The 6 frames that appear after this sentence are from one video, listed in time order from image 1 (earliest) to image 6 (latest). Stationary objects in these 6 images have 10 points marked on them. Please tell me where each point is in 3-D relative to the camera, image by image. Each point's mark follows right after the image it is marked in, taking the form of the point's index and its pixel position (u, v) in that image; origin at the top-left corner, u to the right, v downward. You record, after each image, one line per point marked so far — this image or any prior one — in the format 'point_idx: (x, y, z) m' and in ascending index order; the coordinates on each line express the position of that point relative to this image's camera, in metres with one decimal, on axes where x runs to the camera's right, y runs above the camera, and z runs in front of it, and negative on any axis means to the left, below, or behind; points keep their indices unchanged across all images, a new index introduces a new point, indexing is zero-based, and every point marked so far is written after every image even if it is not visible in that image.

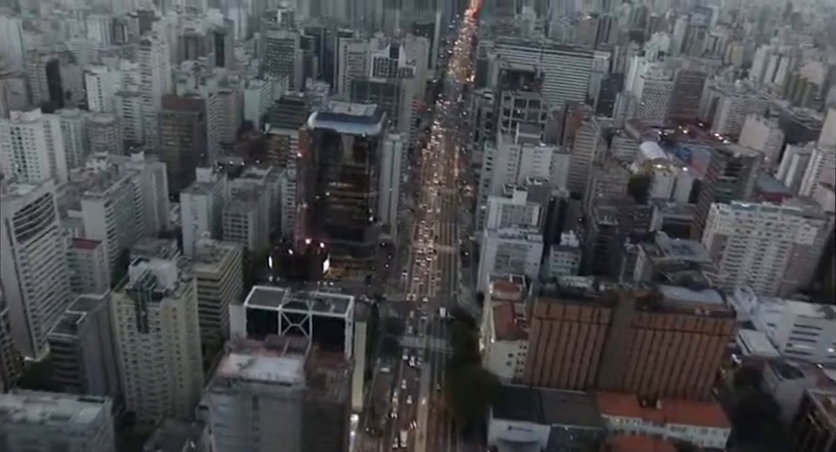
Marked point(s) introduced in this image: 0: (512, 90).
0: (+2.8, +4.0, +18.3) m
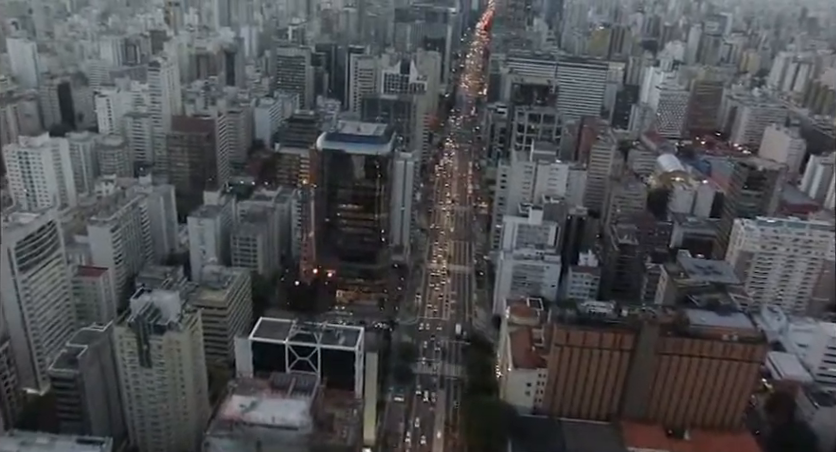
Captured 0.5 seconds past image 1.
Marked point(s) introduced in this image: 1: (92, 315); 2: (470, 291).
0: (+3.1, +3.5, +18.0) m
1: (-5.3, -1.4, +10.0) m
2: (+1.0, -1.3, +12.2) m
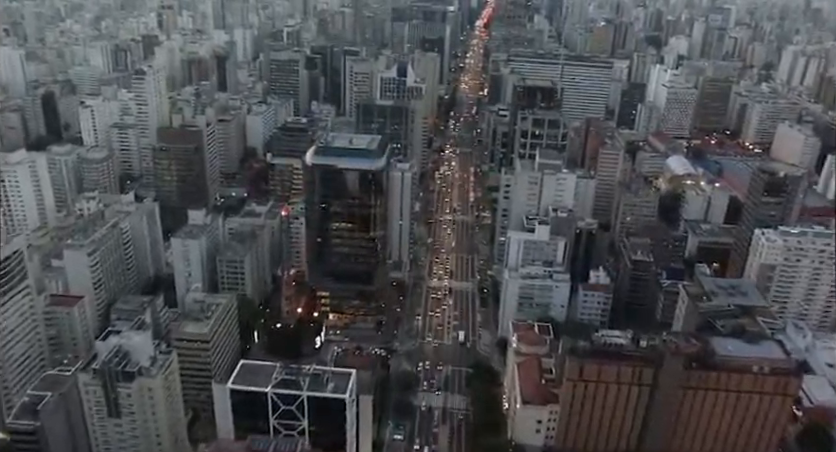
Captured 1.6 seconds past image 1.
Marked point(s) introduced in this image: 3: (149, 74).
0: (+3.1, +3.3, +17.2) m
1: (-5.3, -1.8, +9.3) m
2: (+1.0, -1.6, +11.5) m
3: (-7.7, +4.4, +17.8) m
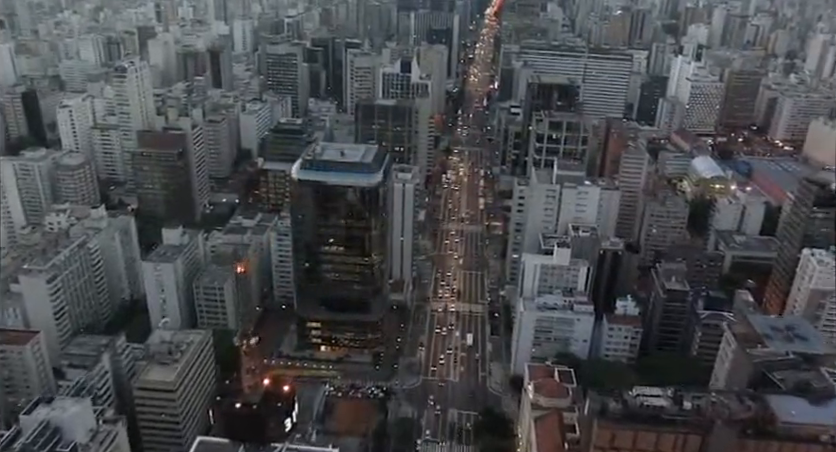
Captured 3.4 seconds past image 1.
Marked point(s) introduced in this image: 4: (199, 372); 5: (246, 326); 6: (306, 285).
0: (+3.2, +3.1, +15.9) m
1: (-5.2, -2.1, +8.2) m
2: (+1.1, -1.9, +10.3) m
3: (-7.5, +4.2, +16.6) m
4: (-2.8, -1.8, +7.8) m
5: (-2.7, -1.6, +9.9) m
6: (-1.7, -0.9, +9.6) m
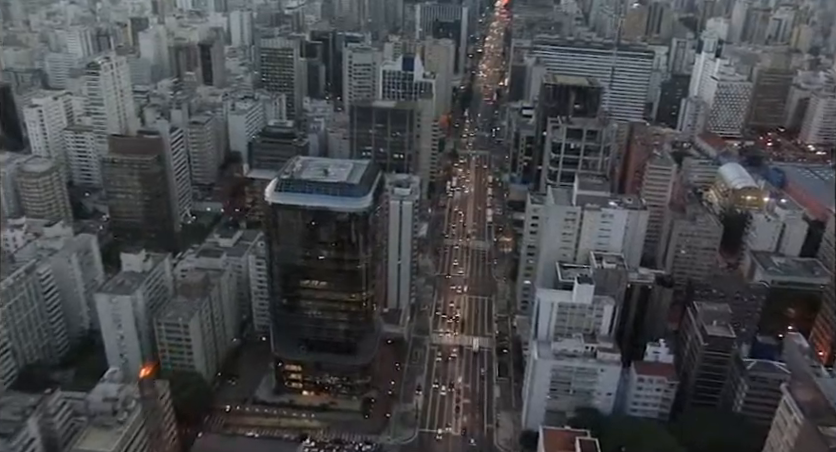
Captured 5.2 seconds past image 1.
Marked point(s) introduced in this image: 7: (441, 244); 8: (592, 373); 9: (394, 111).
0: (+3.3, +2.8, +14.5) m
1: (-5.3, -2.5, +7.0) m
2: (+1.0, -2.2, +9.0) m
3: (-7.4, +4.0, +15.4) m
4: (-2.8, -2.2, +6.6) m
5: (-2.8, -1.9, +8.6) m
6: (-1.8, -1.3, +8.4) m
7: (+0.5, -0.4, +12.7) m
8: (+2.0, -1.7, +7.5) m
9: (-0.4, +2.6, +13.6) m
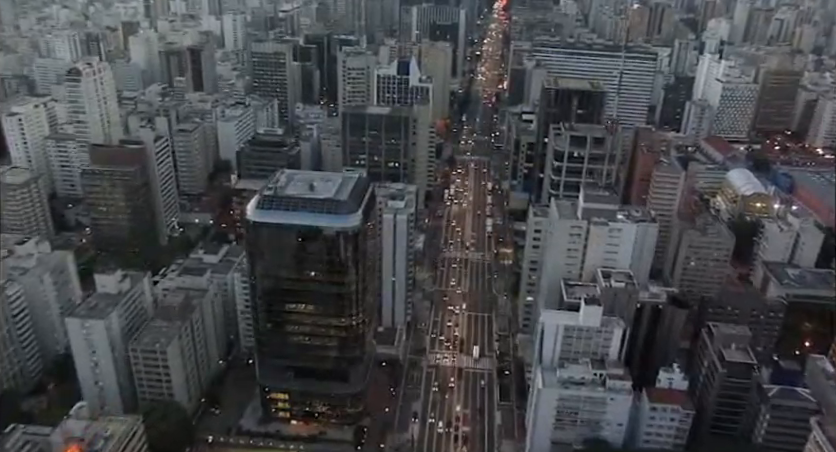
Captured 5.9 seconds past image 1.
0: (+3.2, +2.6, +14.0) m
1: (-5.4, -2.7, +6.4) m
2: (+1.0, -2.4, +8.4) m
3: (-7.5, +3.7, +14.8) m
4: (-2.9, -2.4, +6.0) m
5: (-2.8, -2.1, +8.1) m
6: (-1.8, -1.5, +7.8) m
7: (+0.5, -0.6, +12.2) m
8: (+2.0, -1.9, +6.9) m
9: (-0.5, +2.4, +13.1) m
